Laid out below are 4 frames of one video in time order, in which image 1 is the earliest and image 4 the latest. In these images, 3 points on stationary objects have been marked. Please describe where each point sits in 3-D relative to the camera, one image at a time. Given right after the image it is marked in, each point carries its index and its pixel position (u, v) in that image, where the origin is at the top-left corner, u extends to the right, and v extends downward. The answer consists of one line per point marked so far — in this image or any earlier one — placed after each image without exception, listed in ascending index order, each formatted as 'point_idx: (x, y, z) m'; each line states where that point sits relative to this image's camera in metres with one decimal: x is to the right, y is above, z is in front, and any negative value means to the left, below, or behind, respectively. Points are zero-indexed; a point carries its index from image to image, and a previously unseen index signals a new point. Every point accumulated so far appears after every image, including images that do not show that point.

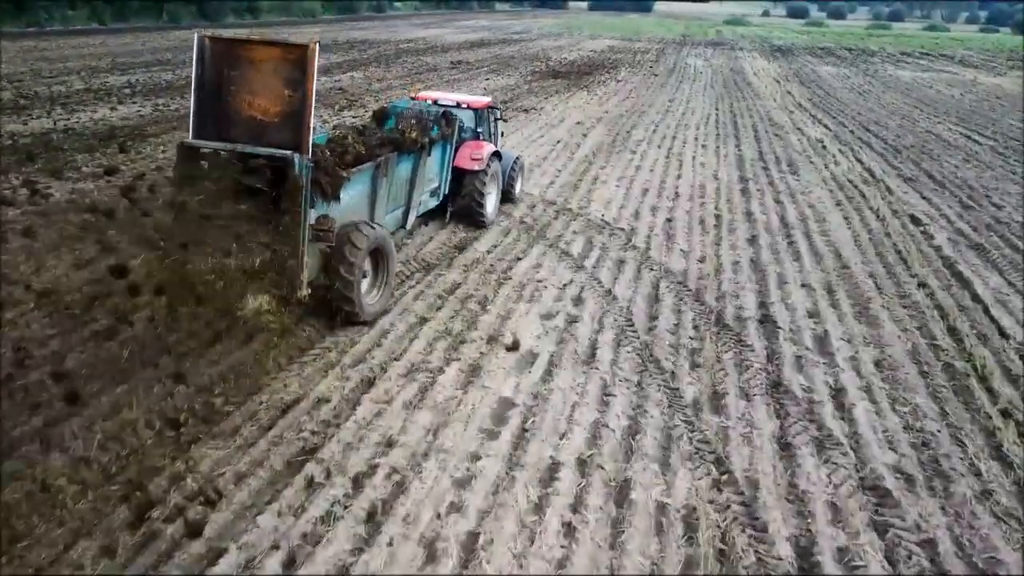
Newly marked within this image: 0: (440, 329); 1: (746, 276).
0: (-0.5, -0.3, +6.0) m
1: (+2.0, +0.1, +7.4) m
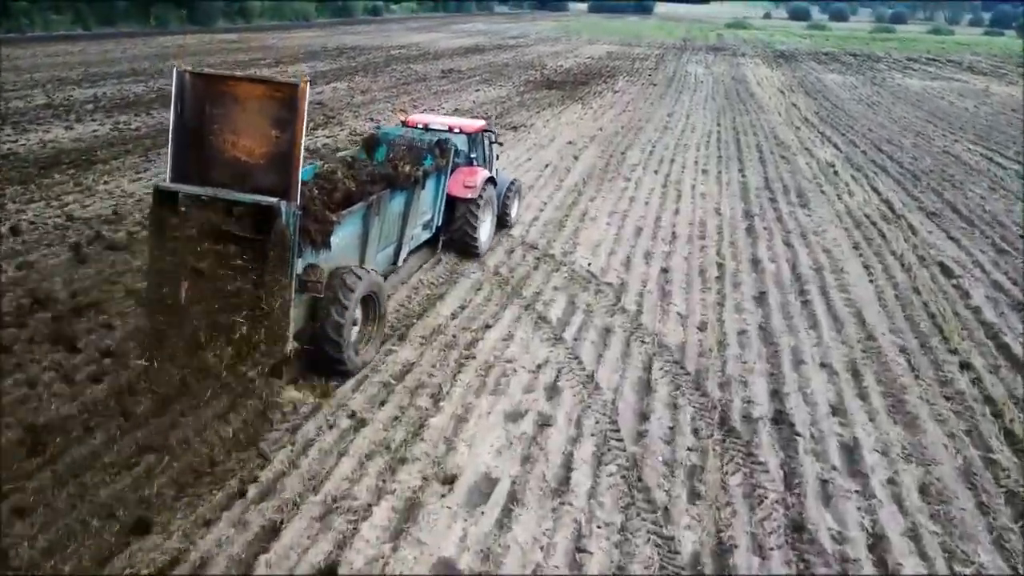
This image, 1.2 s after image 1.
0: (-0.8, -0.9, +4.9) m
1: (+1.8, -0.5, +6.3) m
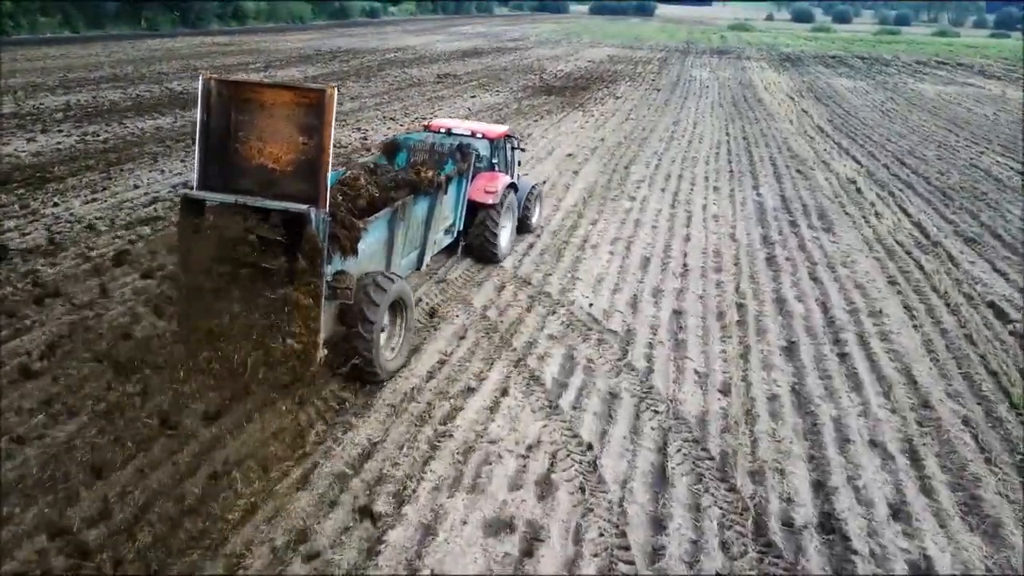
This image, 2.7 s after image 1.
0: (-0.8, -1.2, +3.8) m
1: (+1.7, -0.8, +5.2) m
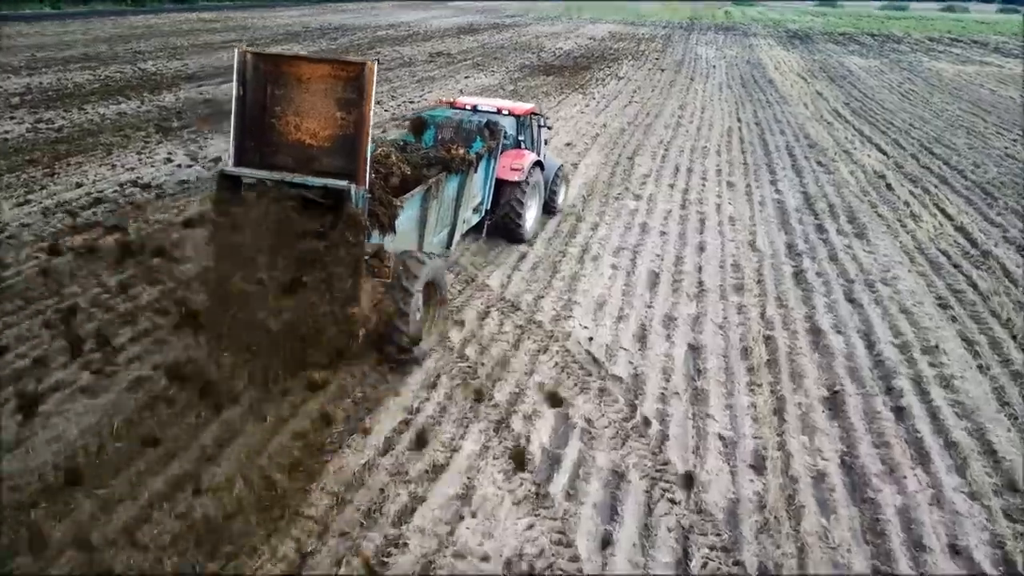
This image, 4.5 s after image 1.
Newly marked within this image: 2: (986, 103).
0: (-1.0, -1.5, +2.7) m
1: (+1.6, -1.1, +4.1) m
2: (+10.8, +4.2, +19.6) m
